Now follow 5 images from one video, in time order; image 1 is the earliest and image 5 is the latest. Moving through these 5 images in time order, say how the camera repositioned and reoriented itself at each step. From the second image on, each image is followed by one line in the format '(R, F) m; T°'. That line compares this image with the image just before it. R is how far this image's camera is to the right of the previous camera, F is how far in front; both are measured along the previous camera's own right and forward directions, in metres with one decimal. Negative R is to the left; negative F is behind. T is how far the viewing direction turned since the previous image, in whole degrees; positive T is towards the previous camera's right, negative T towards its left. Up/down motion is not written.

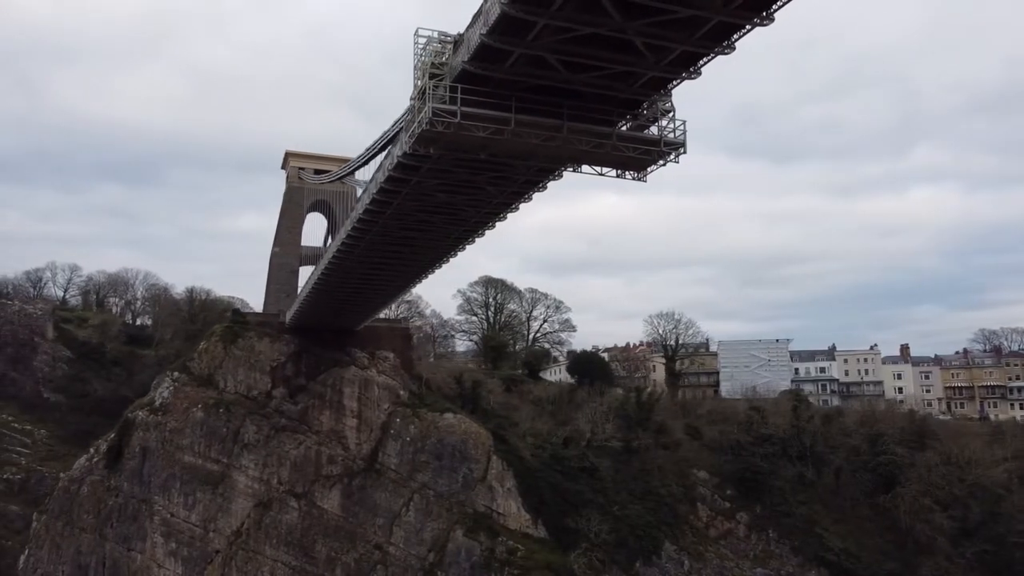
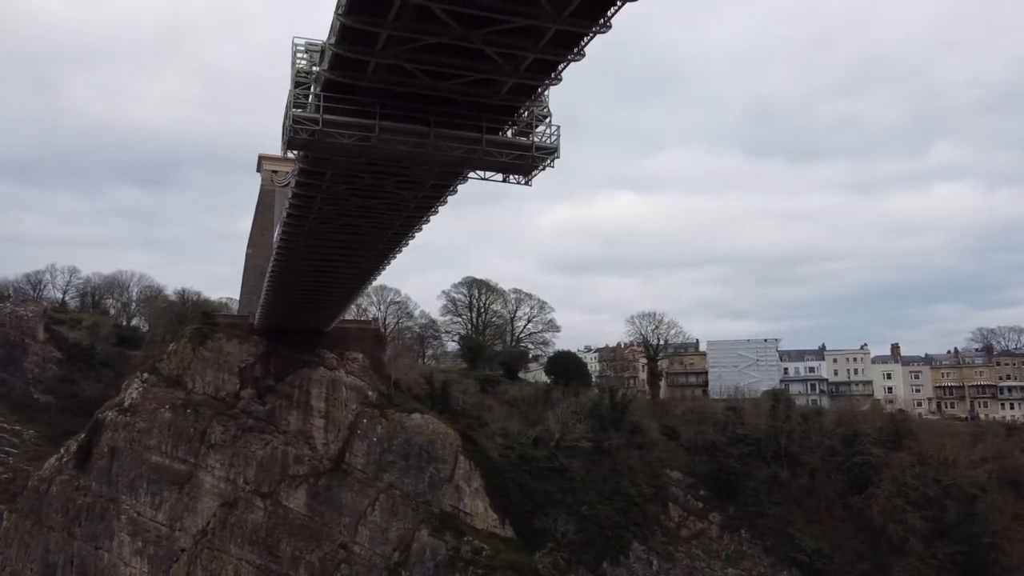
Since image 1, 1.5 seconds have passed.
(+1.6, -0.1) m; -1°
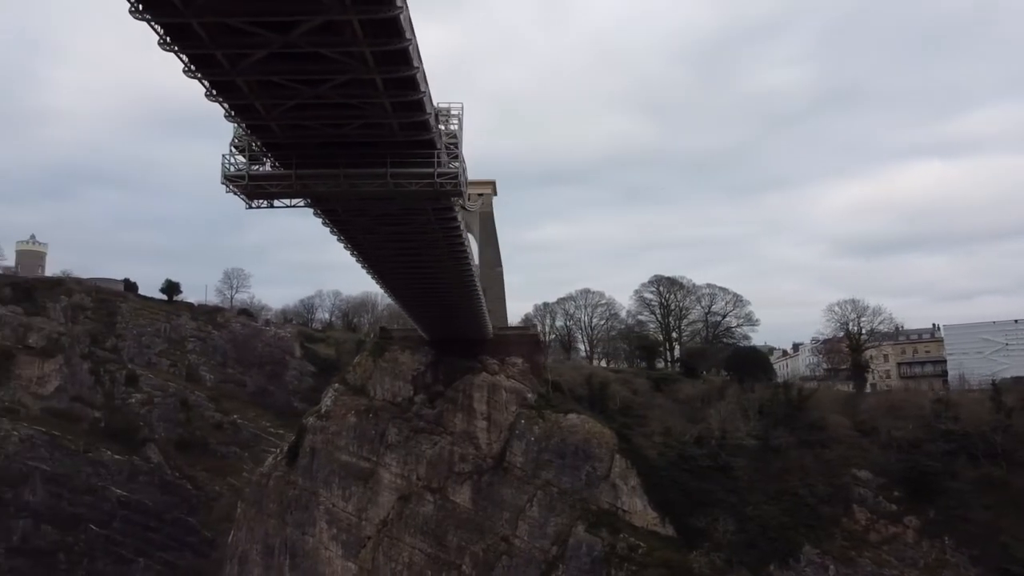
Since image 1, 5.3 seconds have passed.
(+4.5, -0.1) m; -19°
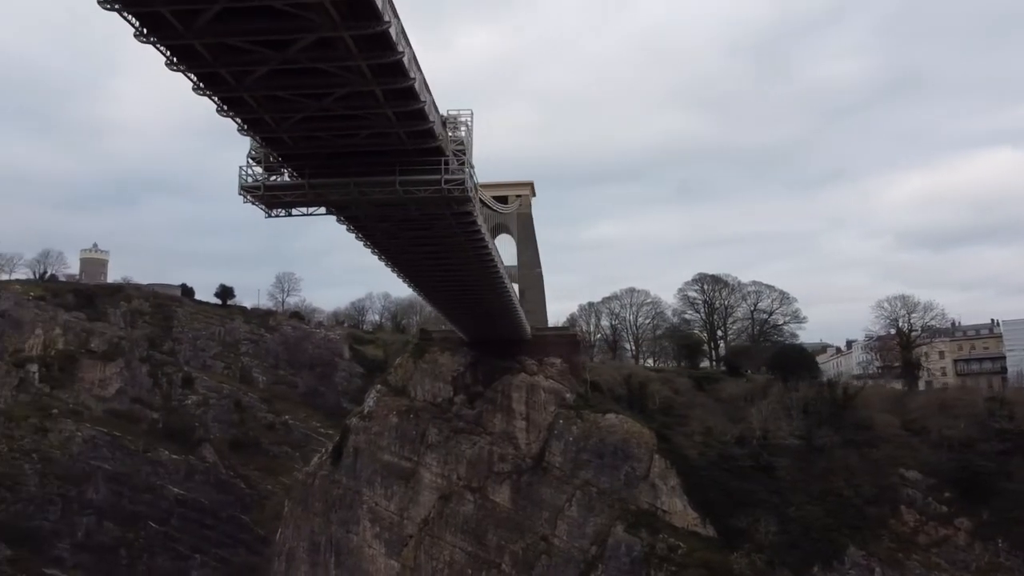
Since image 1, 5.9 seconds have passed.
(+0.6, -0.1) m; -4°
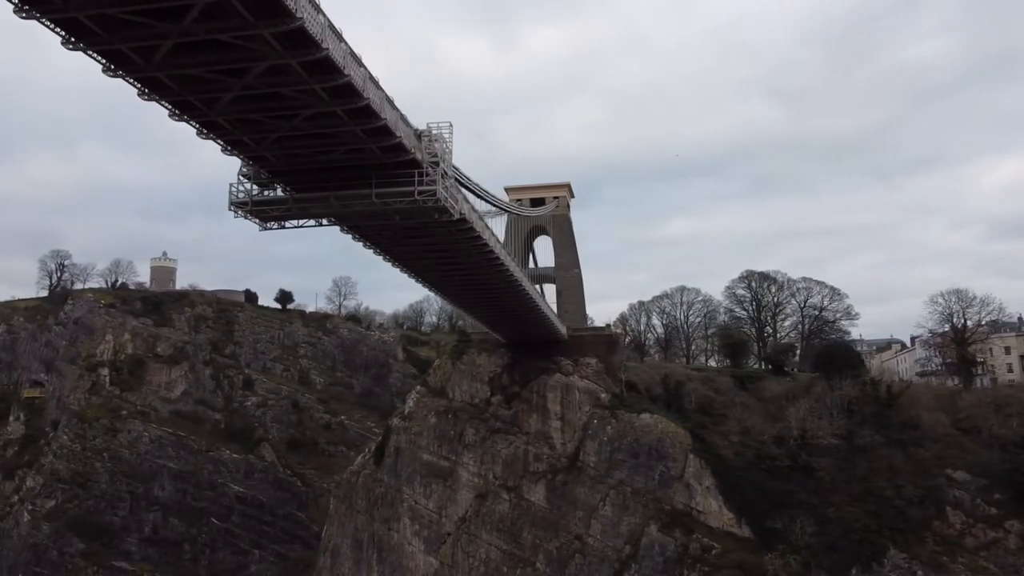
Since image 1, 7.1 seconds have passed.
(+1.3, -0.3) m; -5°
